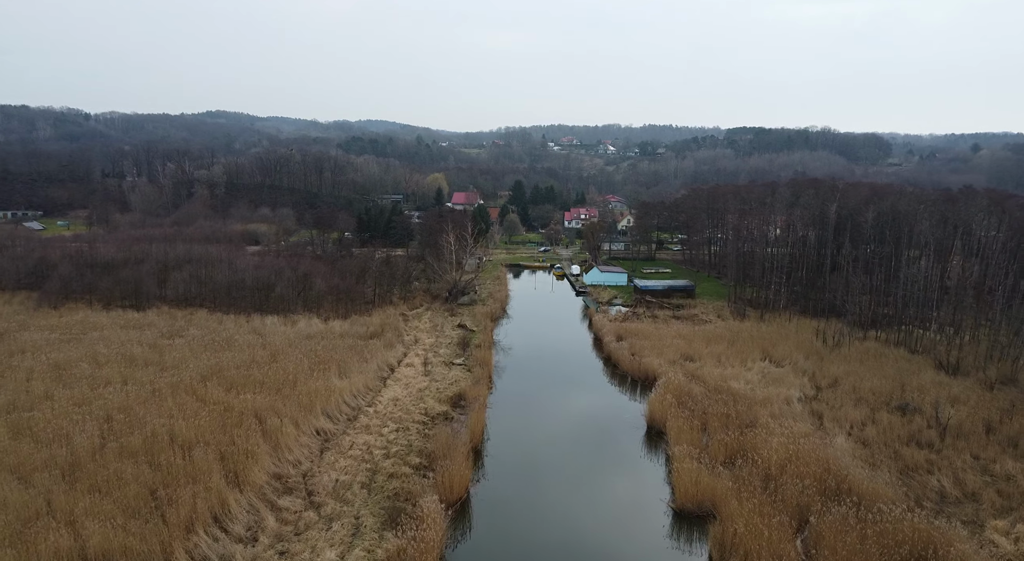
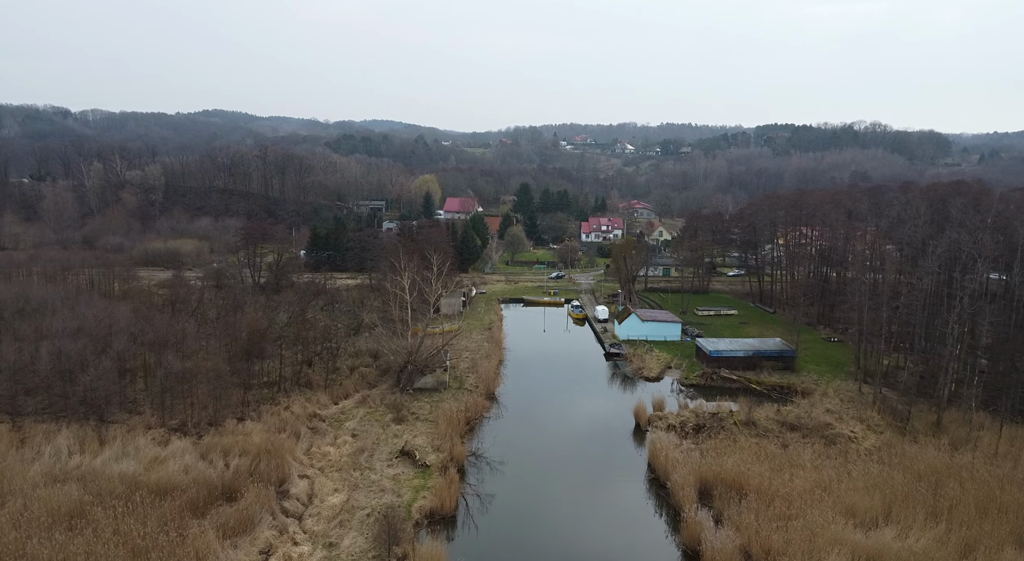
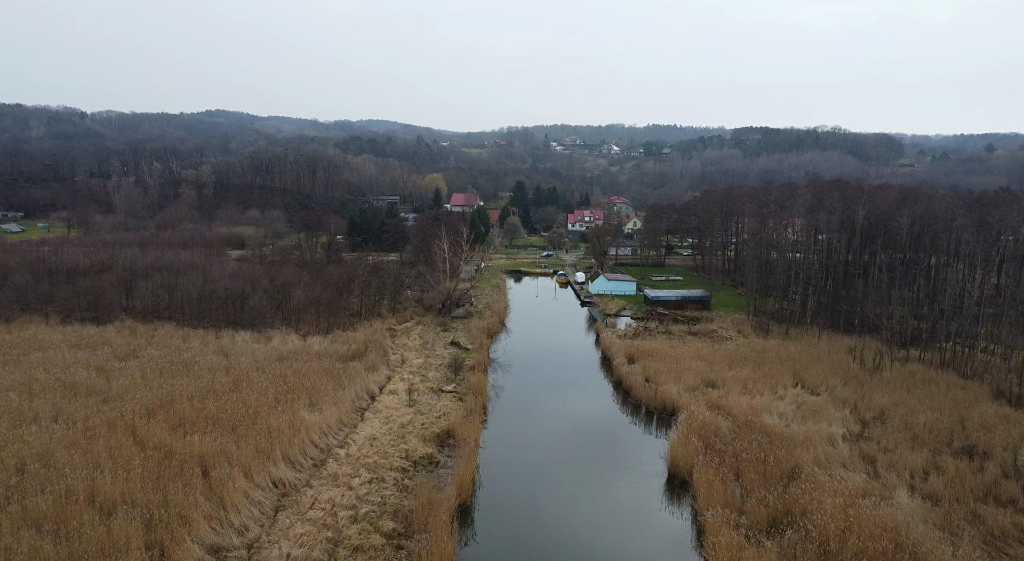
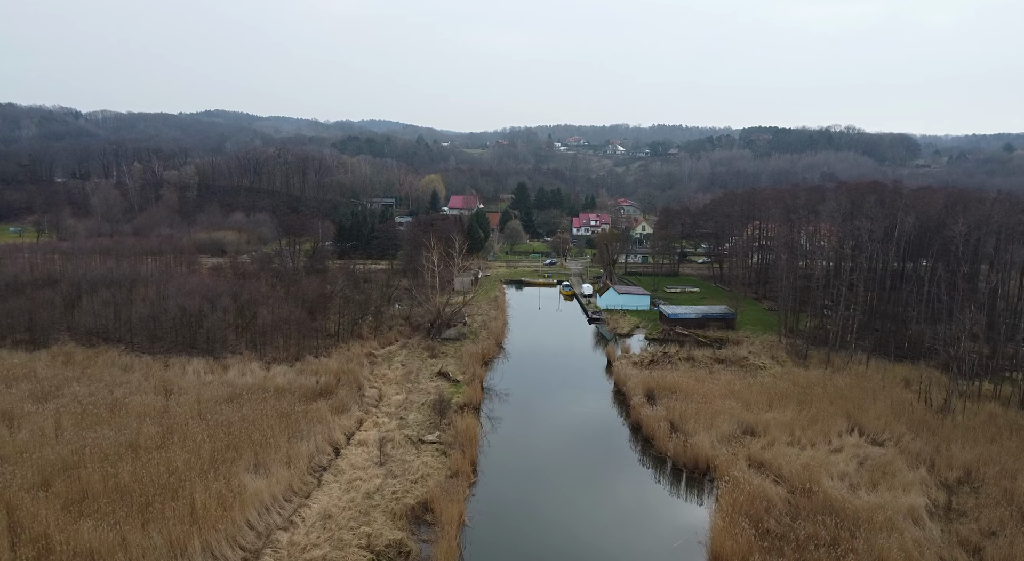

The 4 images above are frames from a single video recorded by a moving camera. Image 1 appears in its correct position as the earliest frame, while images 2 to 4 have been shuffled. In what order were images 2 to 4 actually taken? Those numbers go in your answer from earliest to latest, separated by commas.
3, 4, 2
